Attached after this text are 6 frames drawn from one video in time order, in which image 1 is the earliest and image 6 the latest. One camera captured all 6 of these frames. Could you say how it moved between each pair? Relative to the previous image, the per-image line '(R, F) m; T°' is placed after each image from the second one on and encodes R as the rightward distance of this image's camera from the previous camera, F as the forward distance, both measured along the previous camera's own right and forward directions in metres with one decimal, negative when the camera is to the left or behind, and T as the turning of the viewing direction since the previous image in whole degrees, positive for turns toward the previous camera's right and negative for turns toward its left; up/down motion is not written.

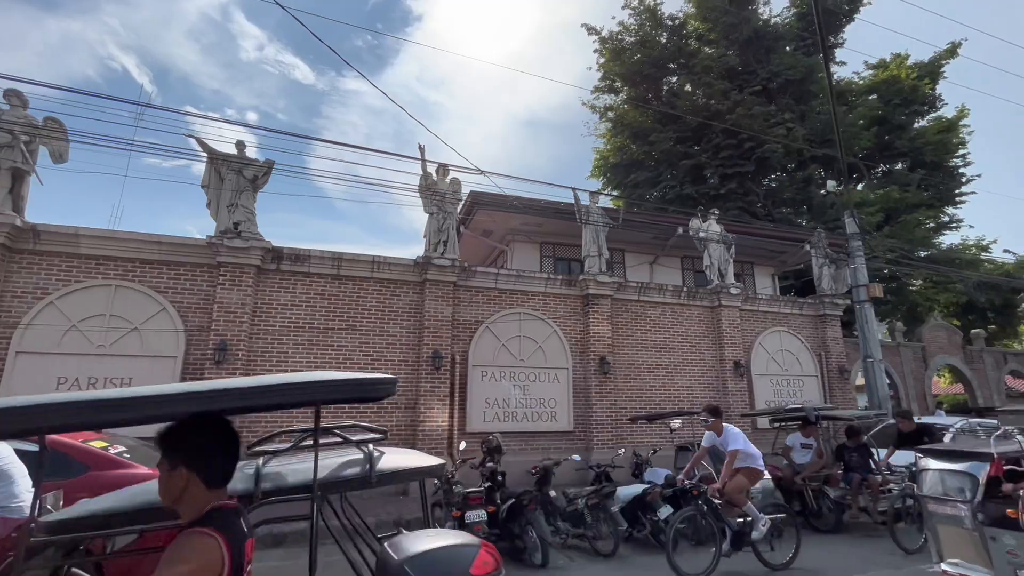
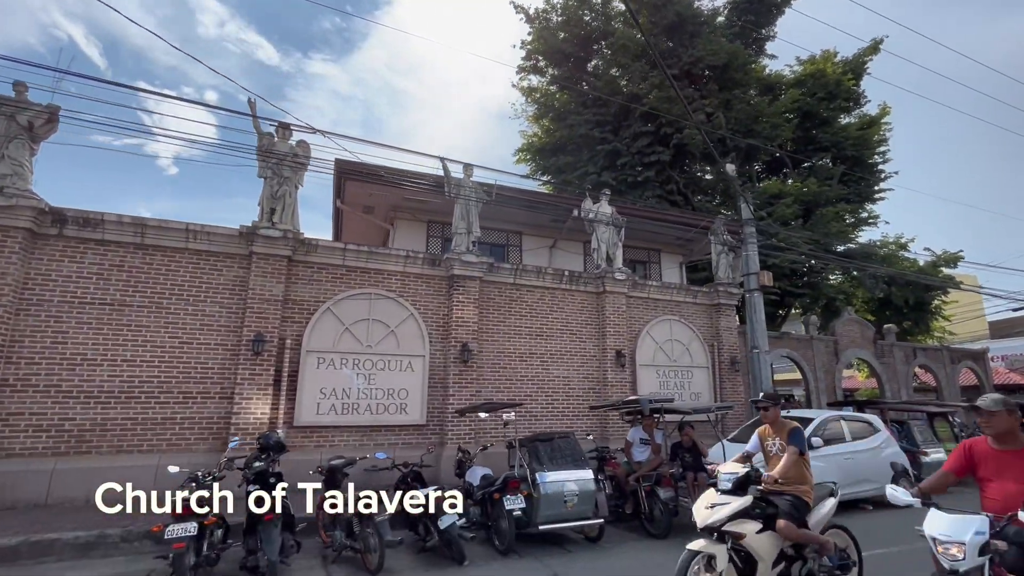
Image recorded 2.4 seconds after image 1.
(+2.6, +1.0) m; +4°
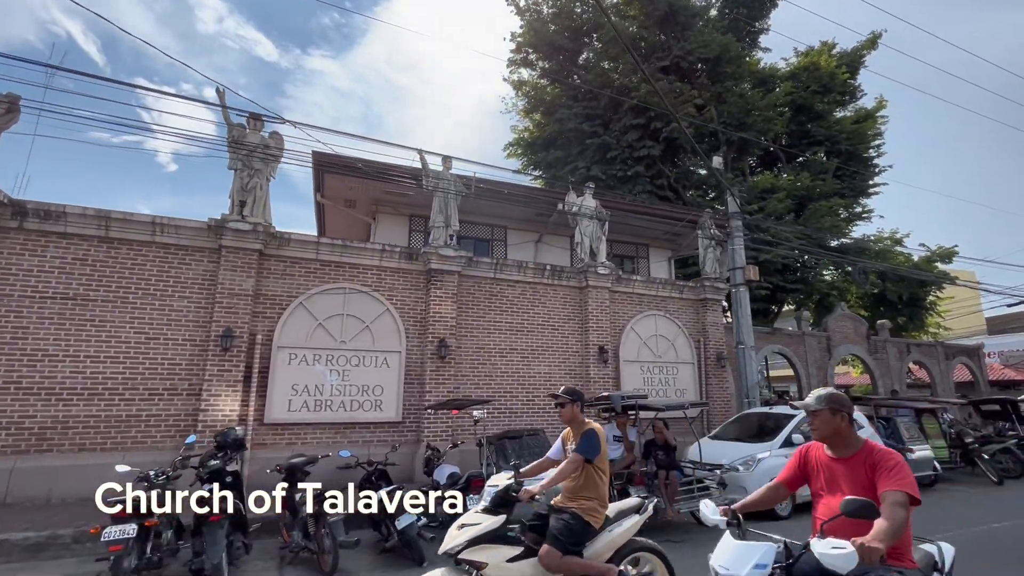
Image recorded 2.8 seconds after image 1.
(+0.5, +0.2) m; 0°
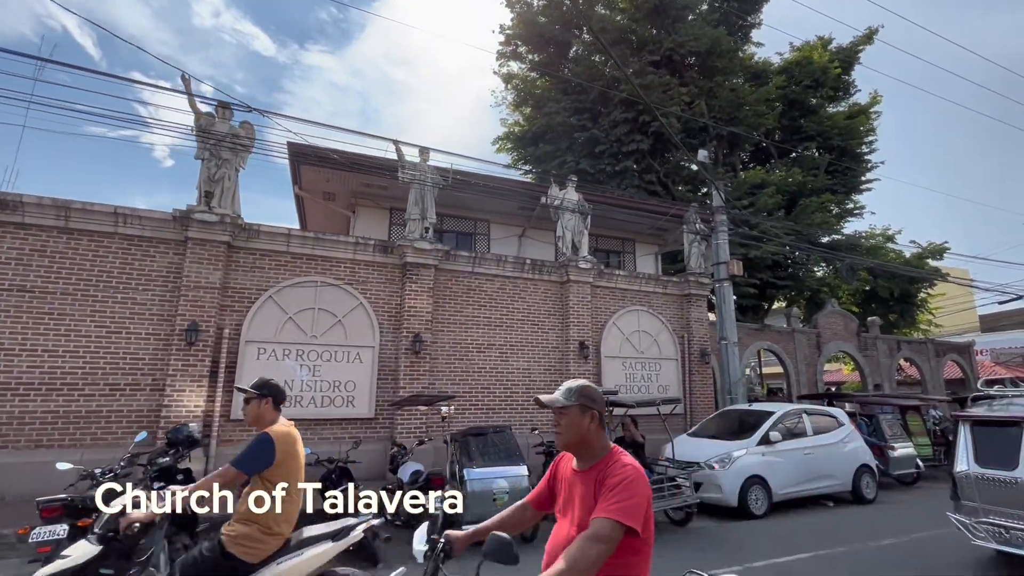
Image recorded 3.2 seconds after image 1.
(+0.5, +0.2) m; 0°
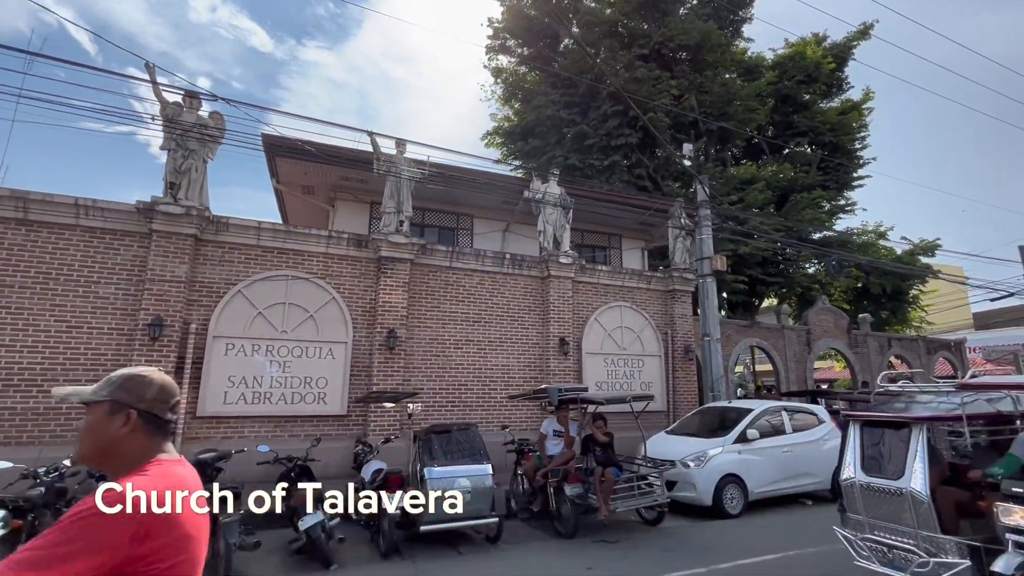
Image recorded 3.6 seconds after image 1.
(+0.5, +0.2) m; 0°
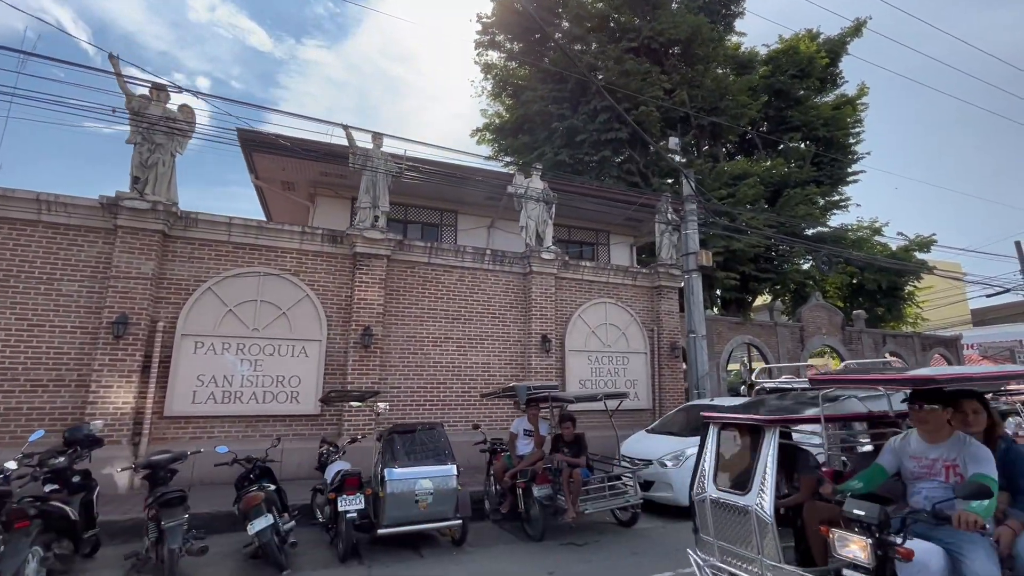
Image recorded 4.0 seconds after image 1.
(+0.5, +0.2) m; 0°
